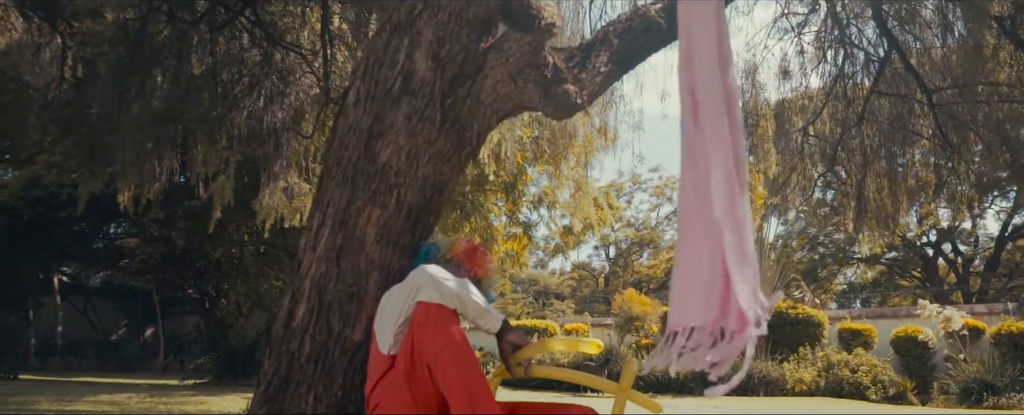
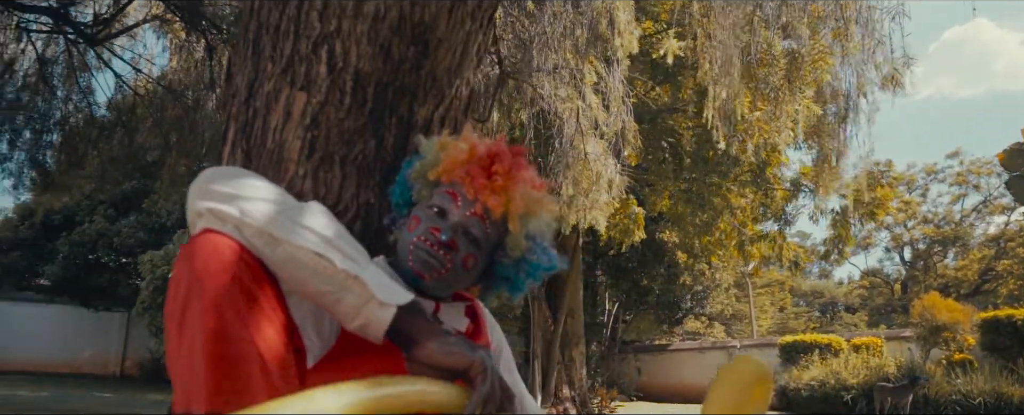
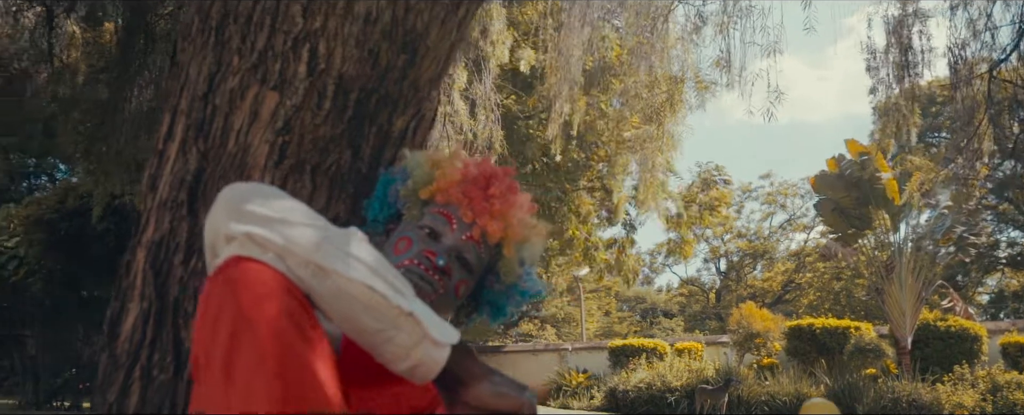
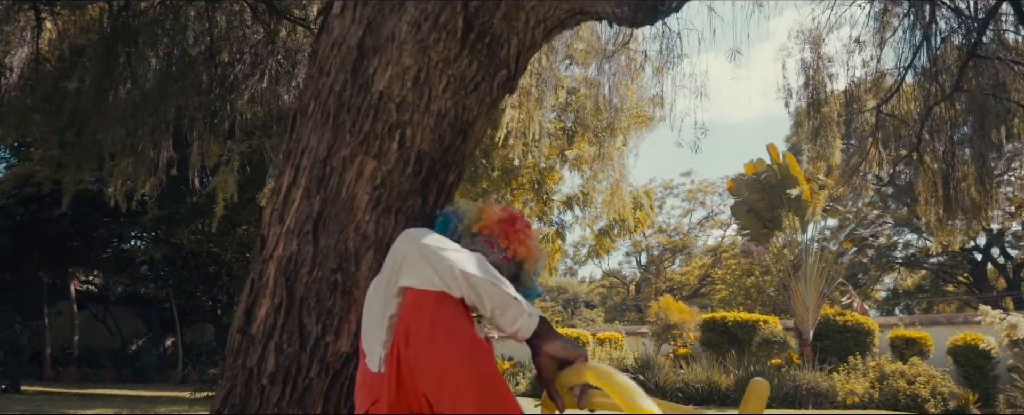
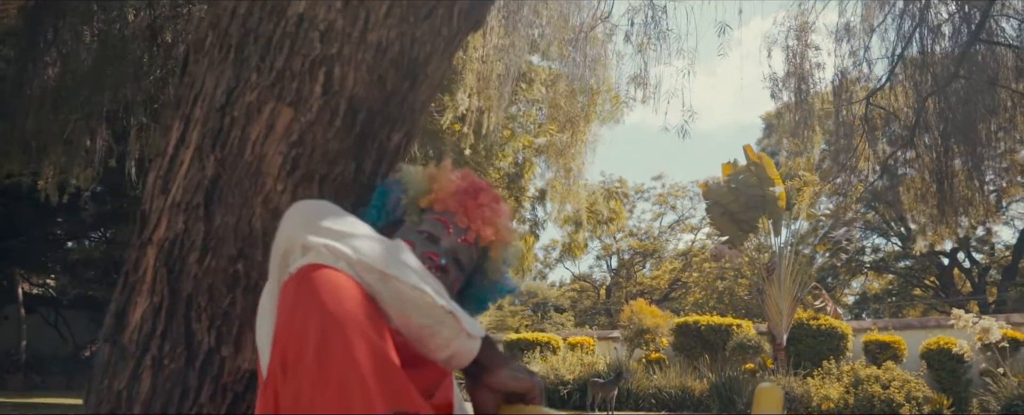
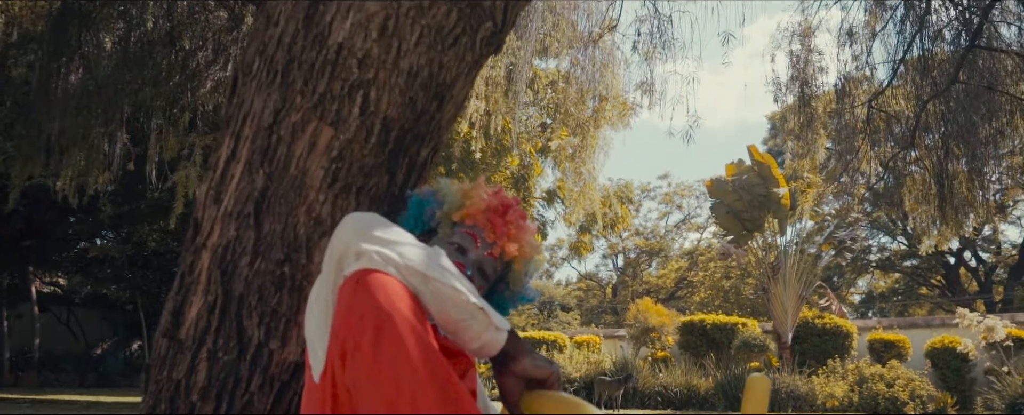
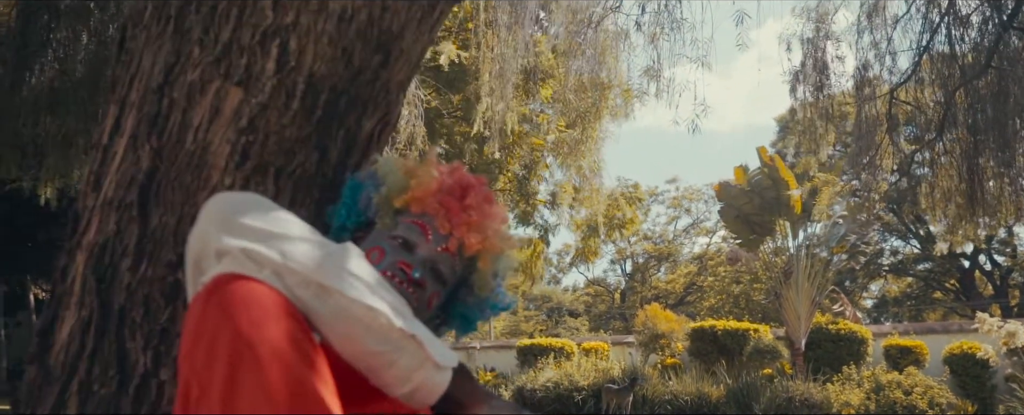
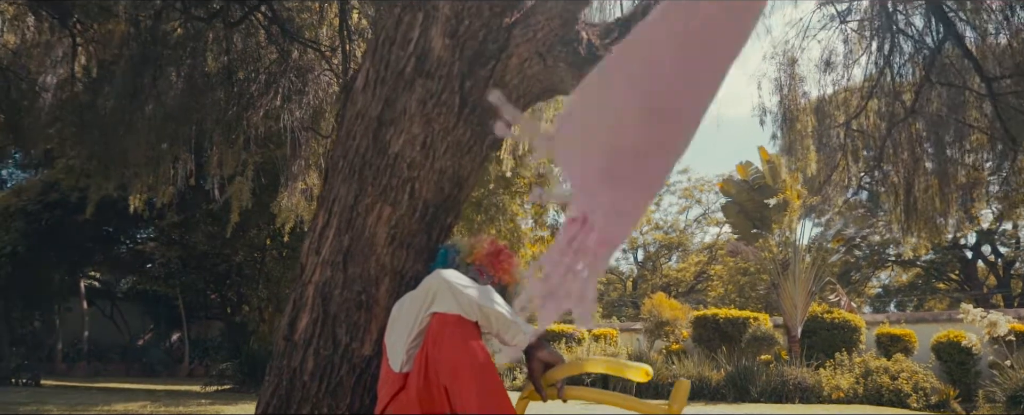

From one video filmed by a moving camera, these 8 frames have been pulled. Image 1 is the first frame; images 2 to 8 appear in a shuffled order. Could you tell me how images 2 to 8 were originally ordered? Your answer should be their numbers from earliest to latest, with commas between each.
8, 4, 6, 5, 7, 3, 2
